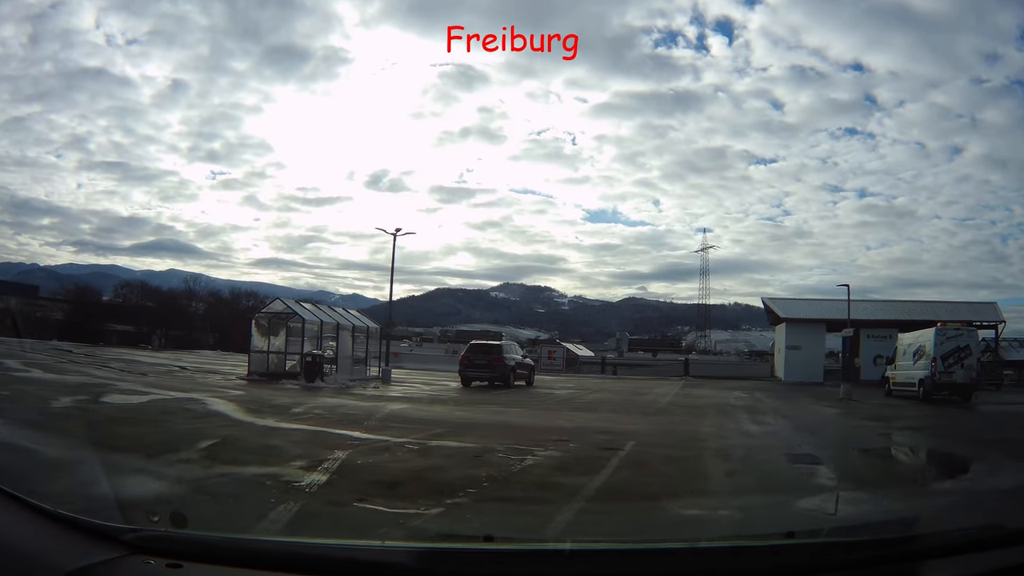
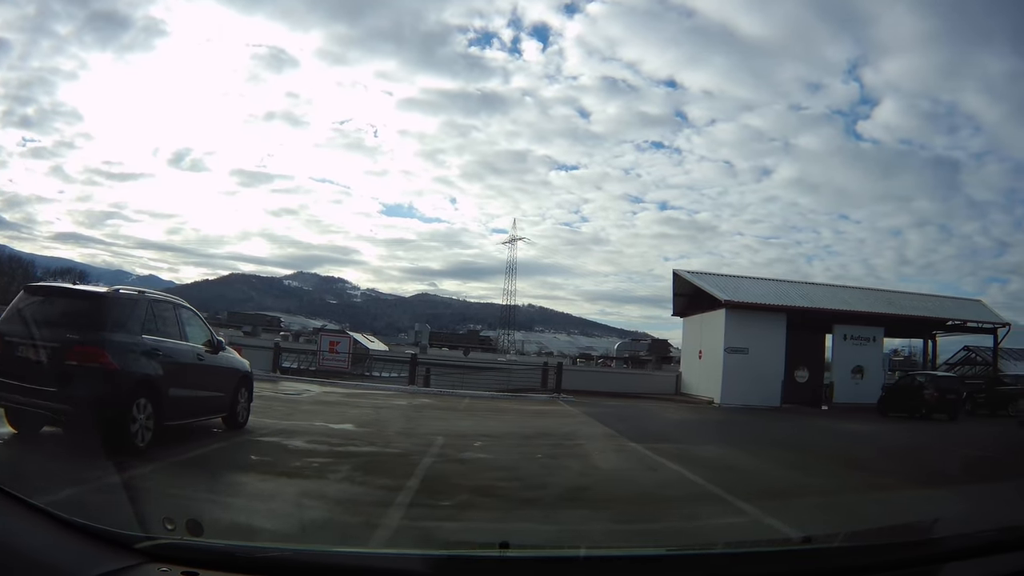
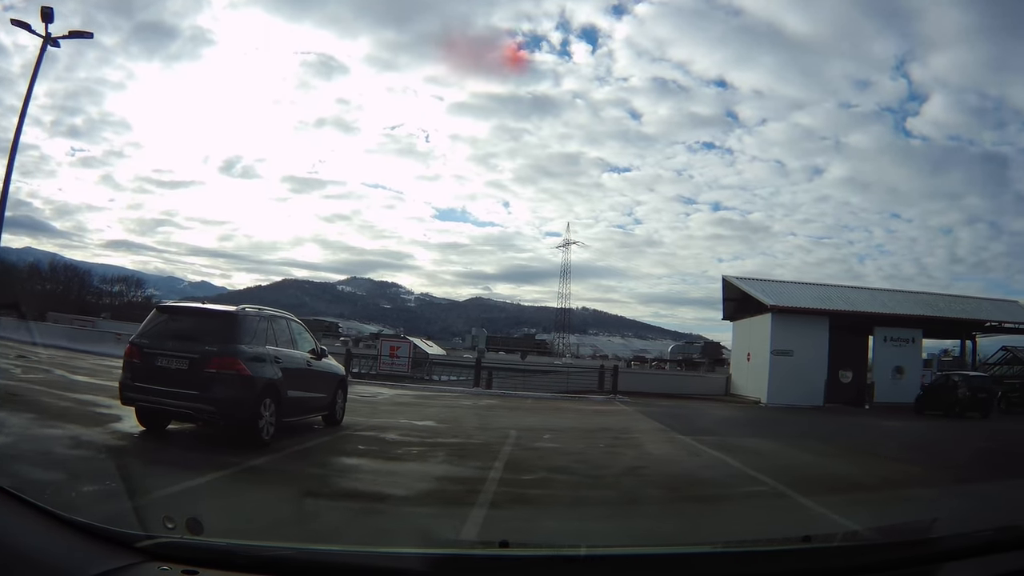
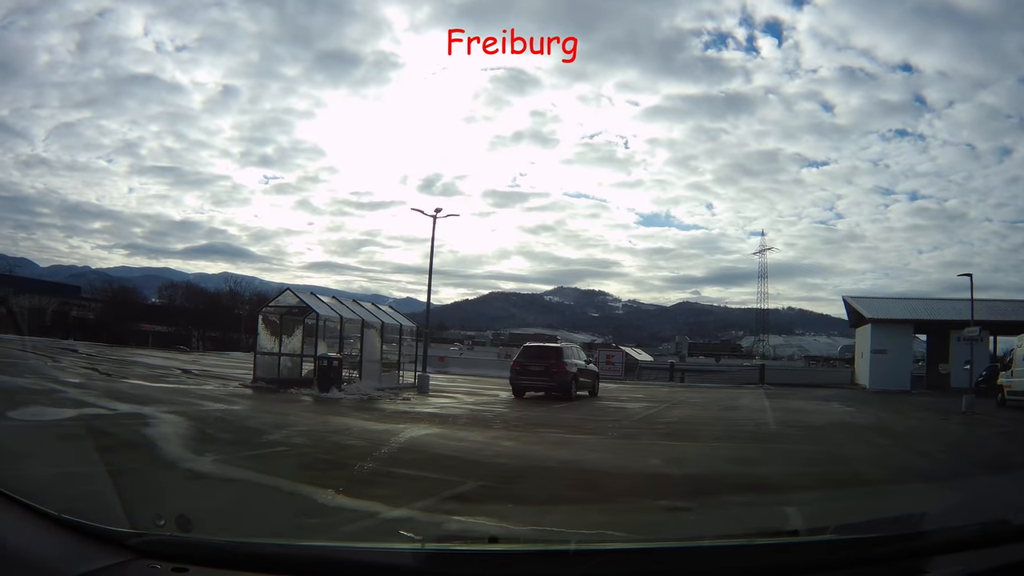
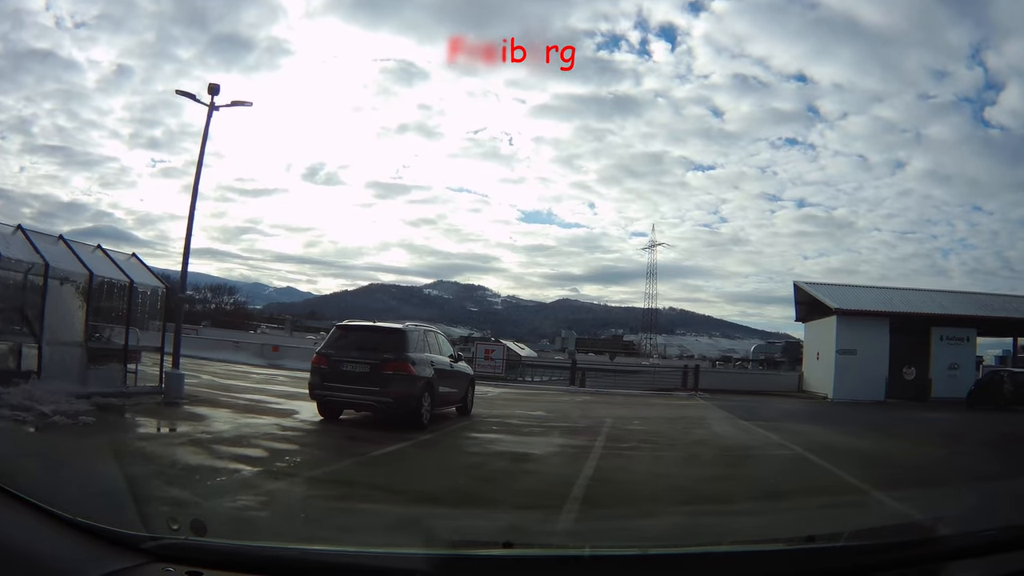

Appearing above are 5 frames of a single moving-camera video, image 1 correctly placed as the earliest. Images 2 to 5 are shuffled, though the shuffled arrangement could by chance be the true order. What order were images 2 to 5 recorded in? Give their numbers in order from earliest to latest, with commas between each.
4, 5, 3, 2
